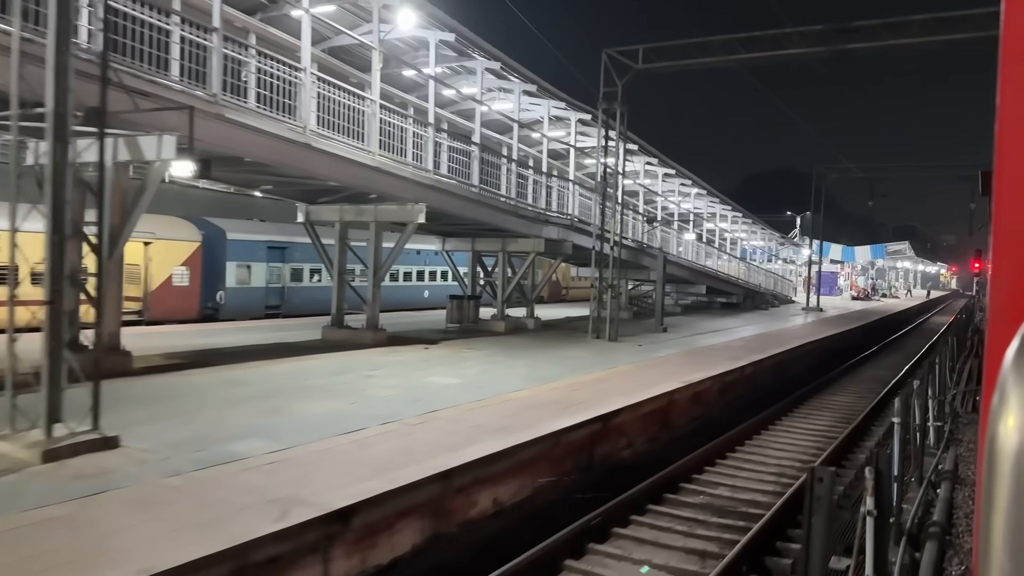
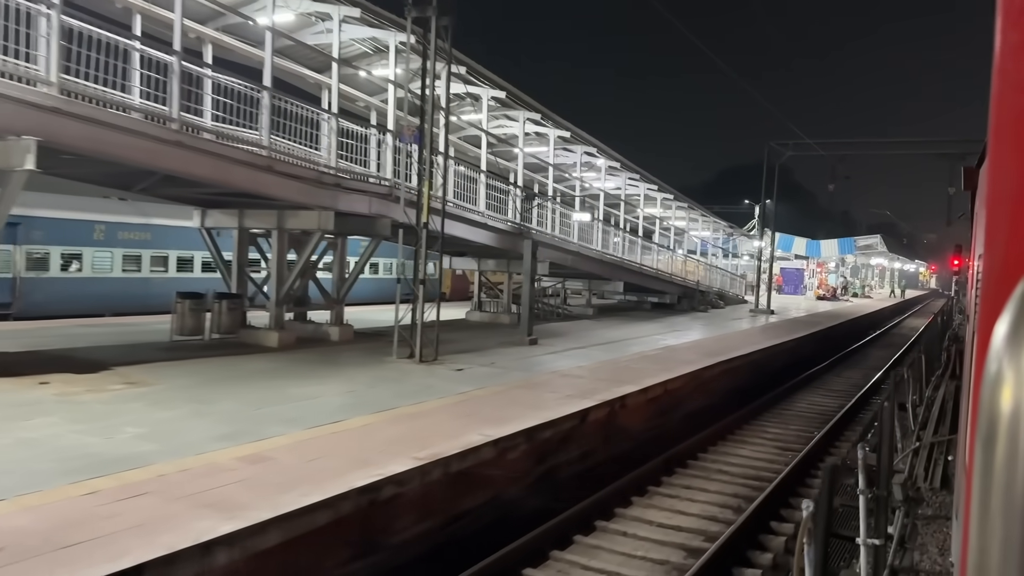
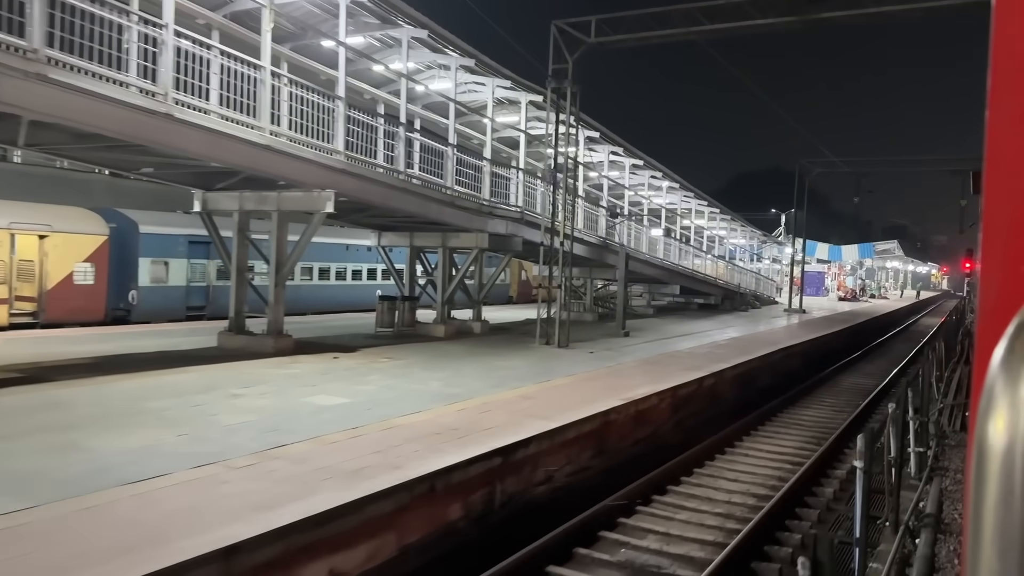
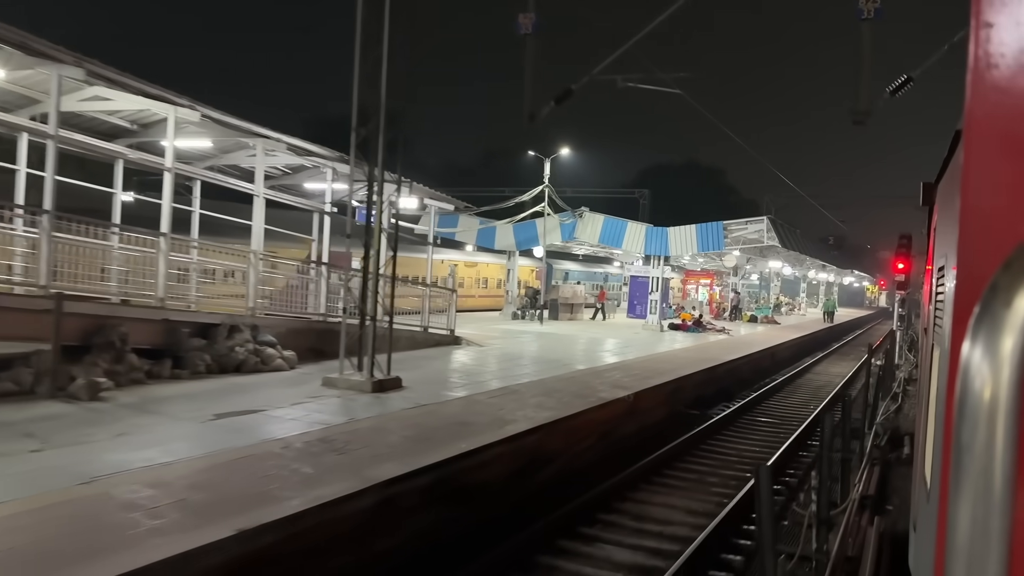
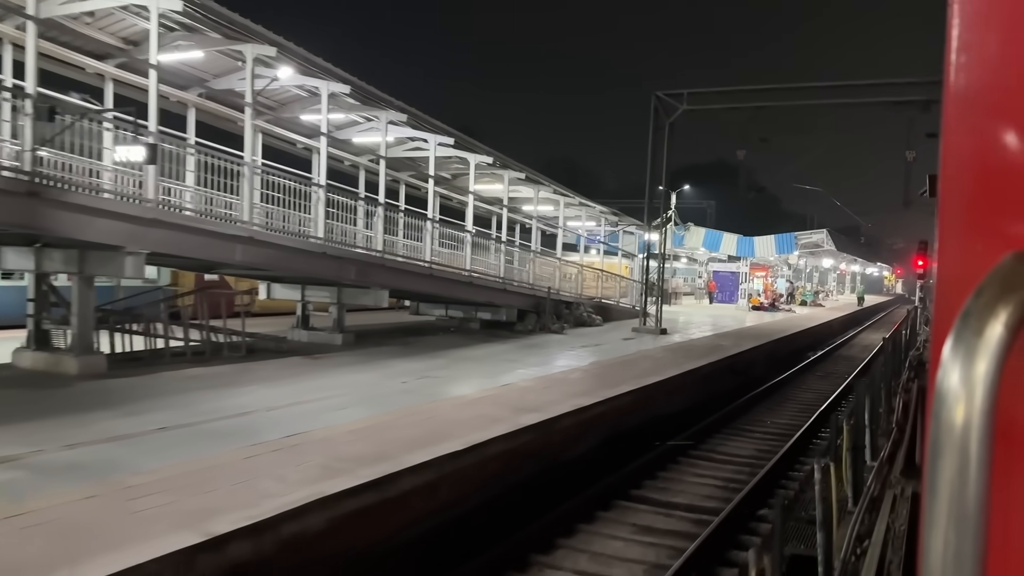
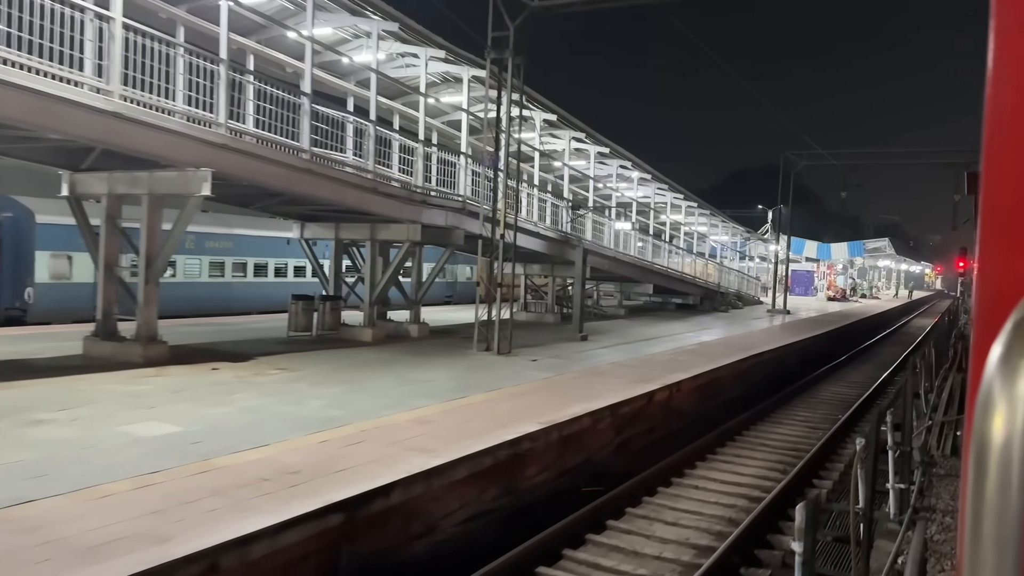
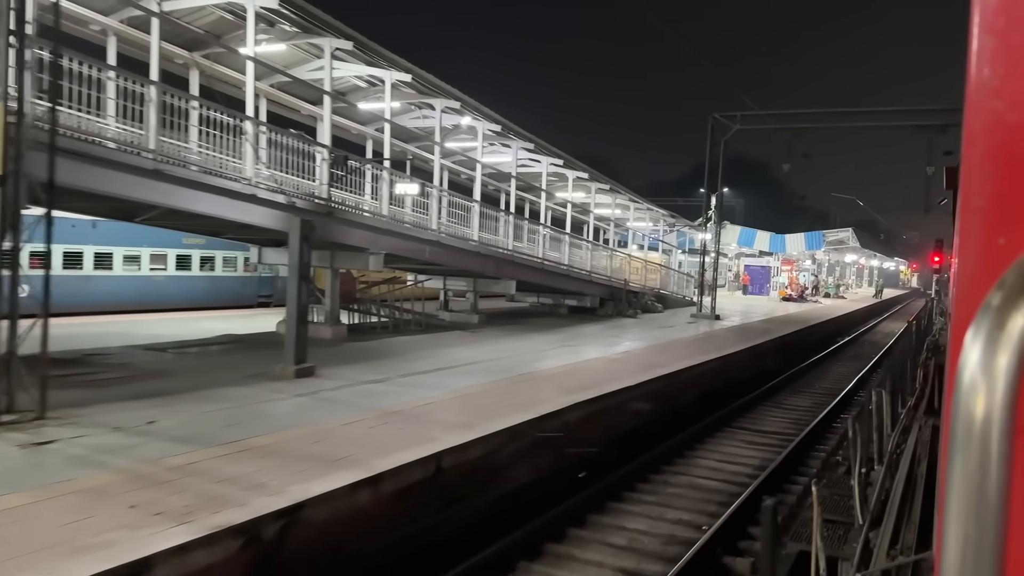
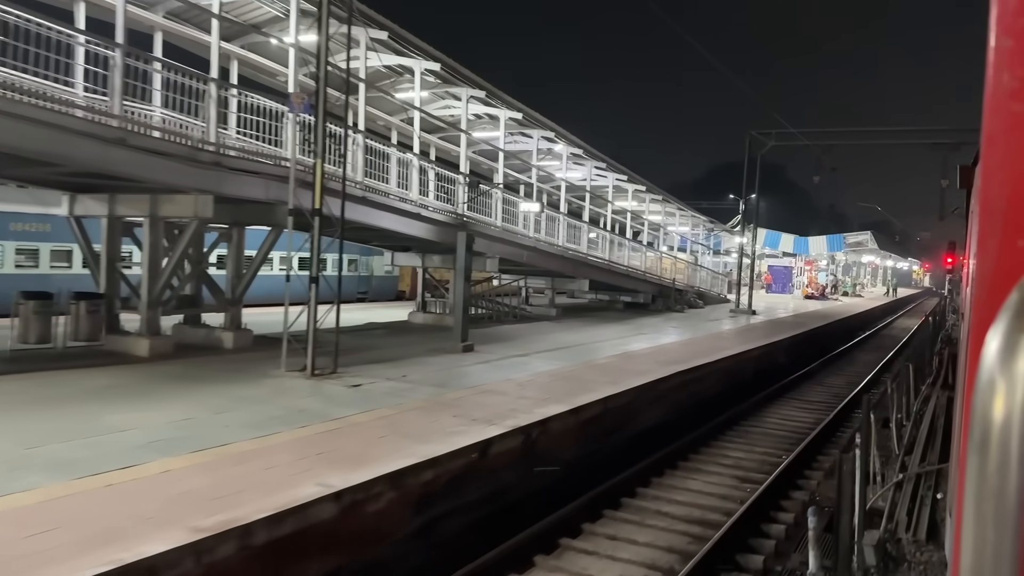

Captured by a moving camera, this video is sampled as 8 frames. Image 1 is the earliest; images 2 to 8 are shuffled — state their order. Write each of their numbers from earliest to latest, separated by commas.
3, 6, 2, 8, 7, 5, 4
